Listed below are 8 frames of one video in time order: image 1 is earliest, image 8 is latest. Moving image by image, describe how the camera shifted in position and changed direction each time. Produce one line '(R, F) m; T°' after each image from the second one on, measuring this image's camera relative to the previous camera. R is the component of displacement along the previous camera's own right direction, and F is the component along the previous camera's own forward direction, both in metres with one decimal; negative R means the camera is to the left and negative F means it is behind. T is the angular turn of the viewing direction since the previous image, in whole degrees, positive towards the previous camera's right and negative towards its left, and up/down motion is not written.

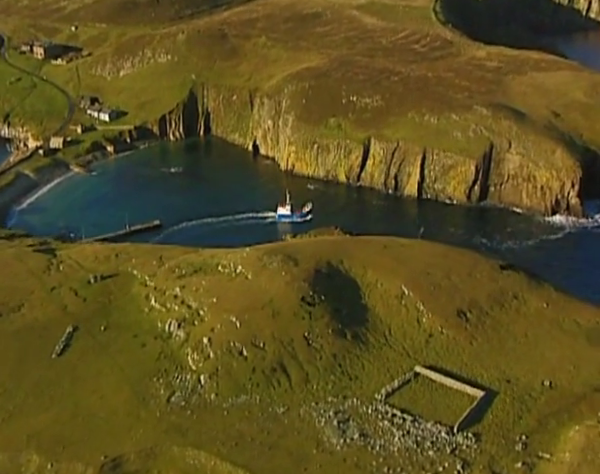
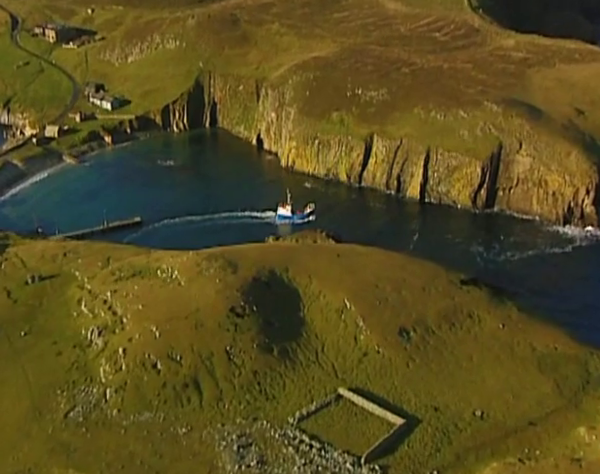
(+10.8, +3.1) m; -4°
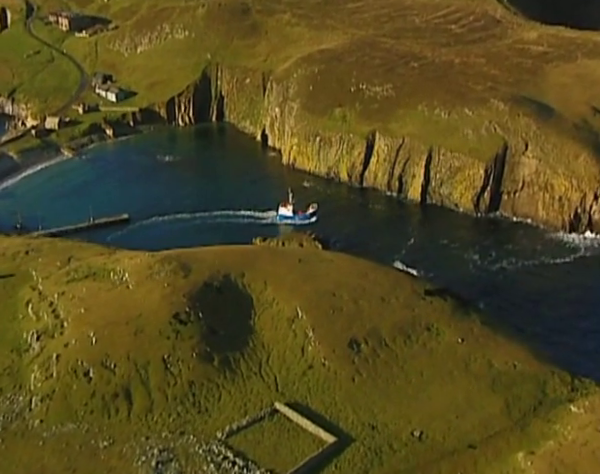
(+8.5, +1.9) m; -3°
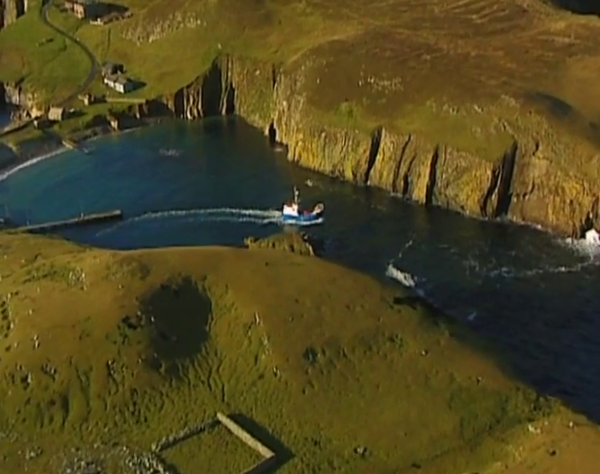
(+7.9, +2.4) m; -4°
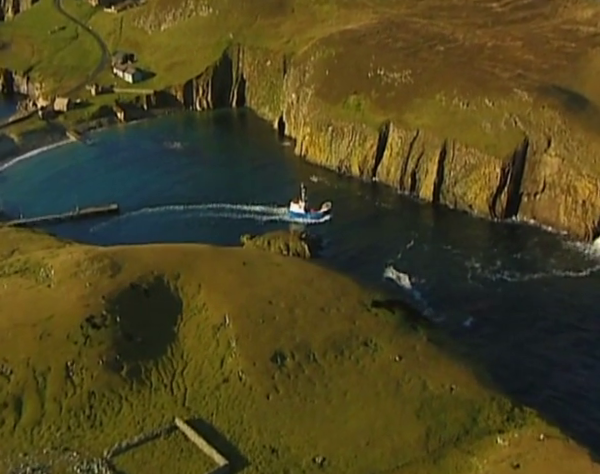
(+5.9, +2.1) m; -3°
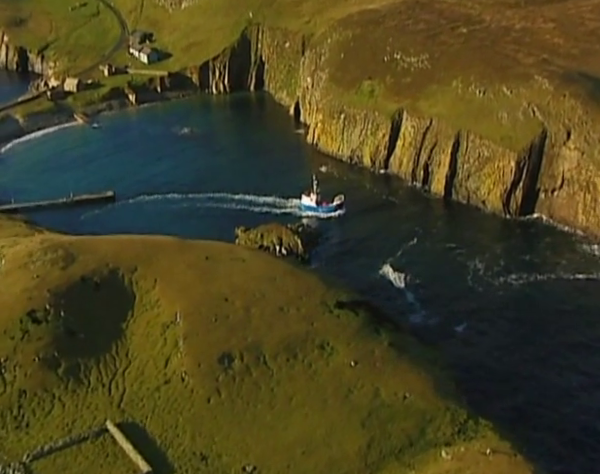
(+9.1, +3.9) m; -5°
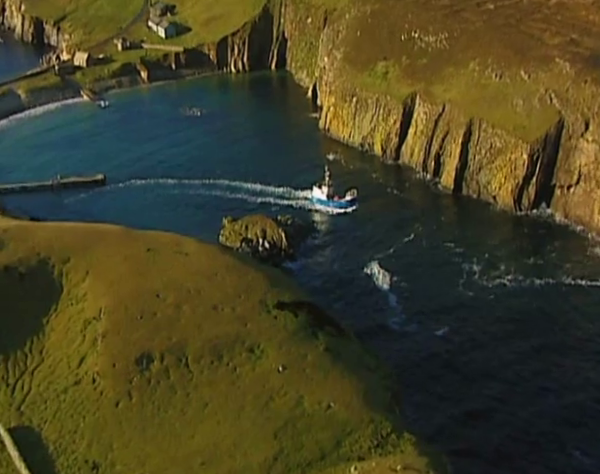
(+11.6, +6.6) m; -6°
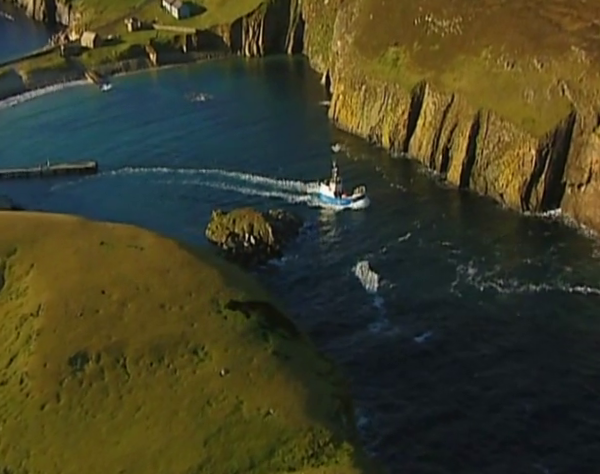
(+8.2, +5.1) m; -4°
